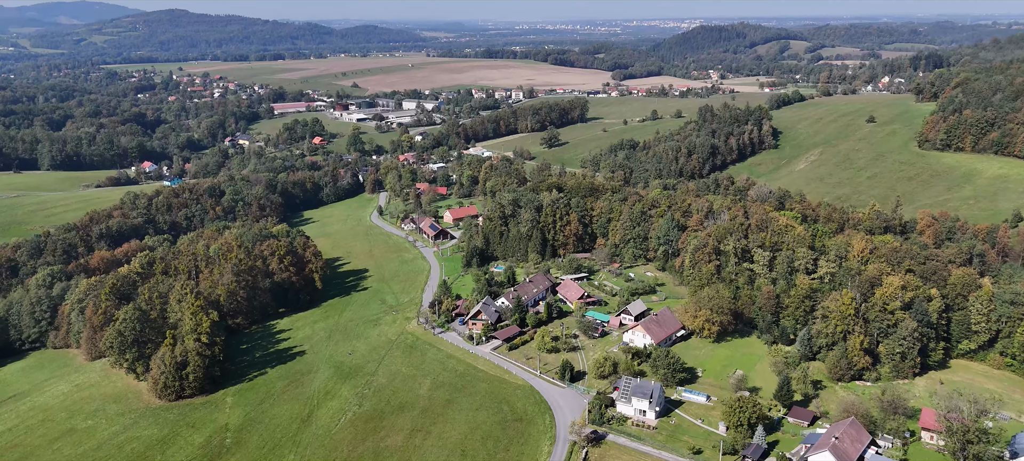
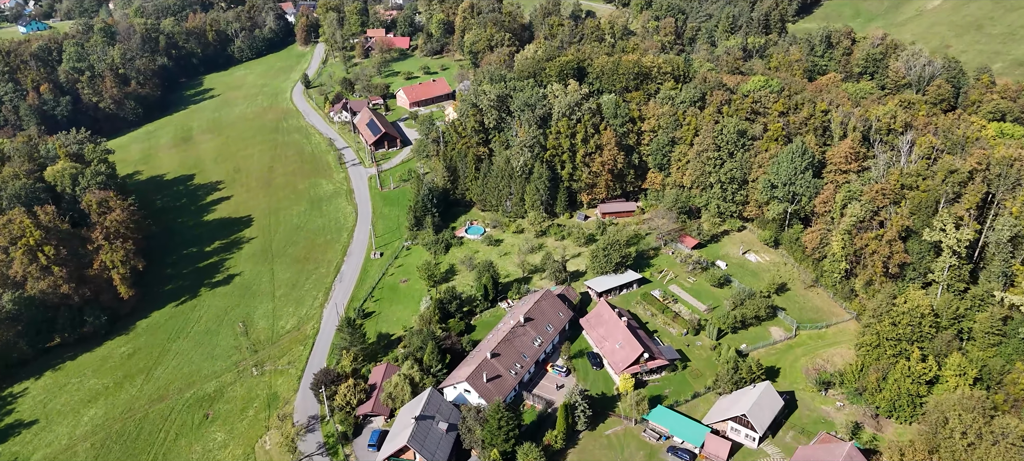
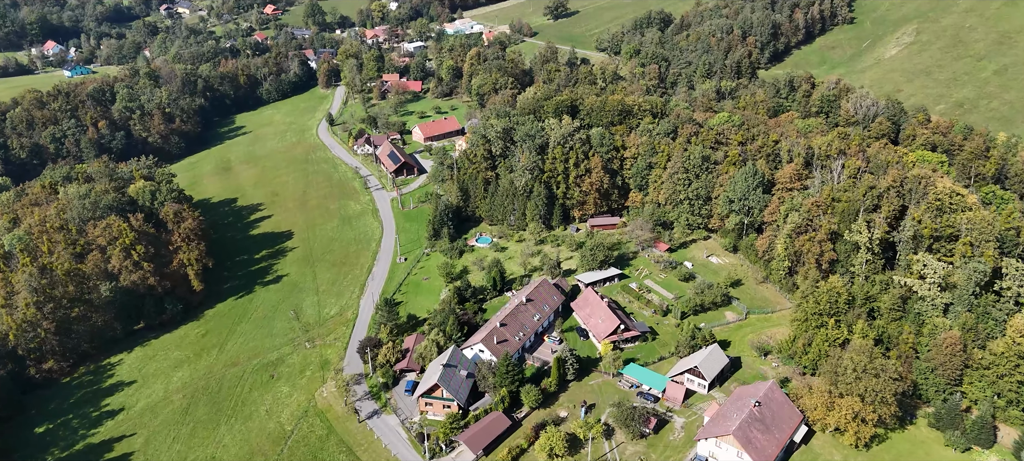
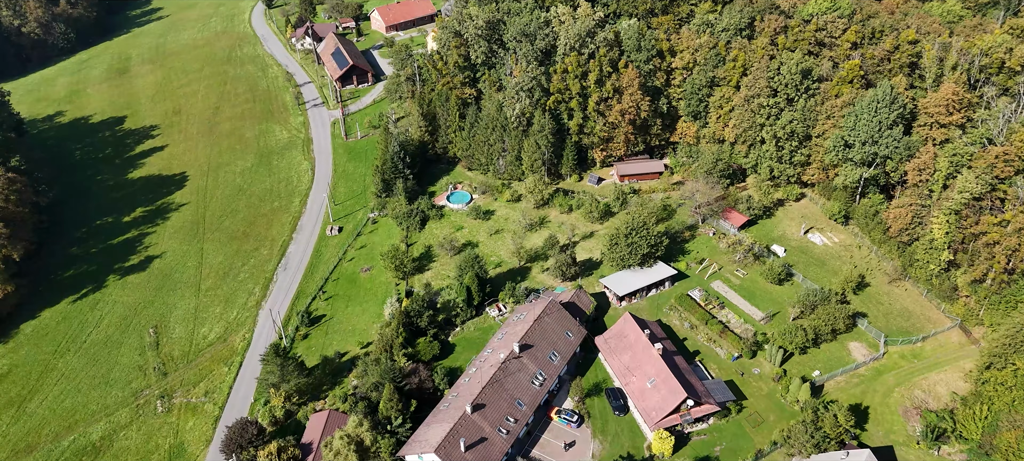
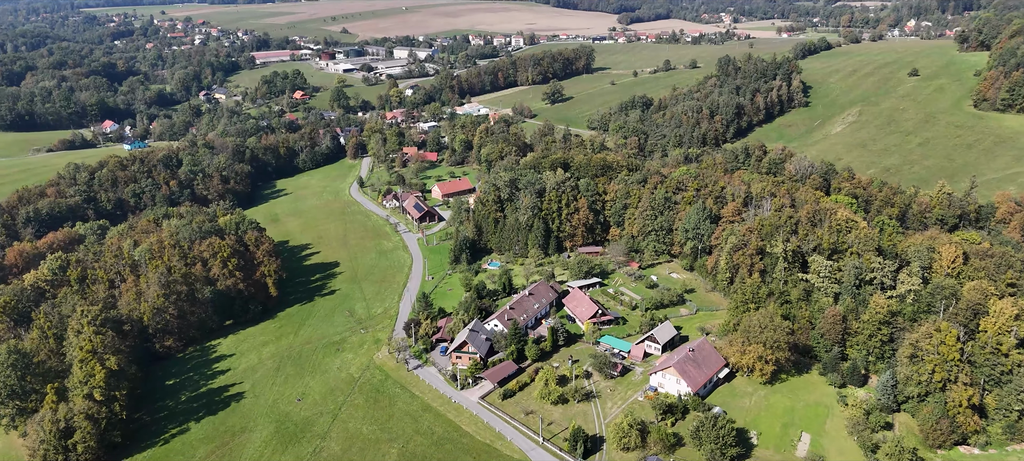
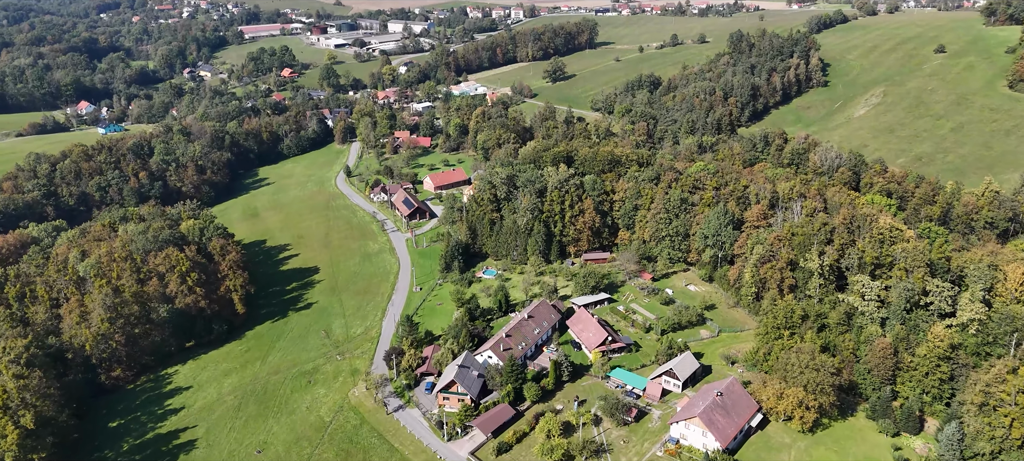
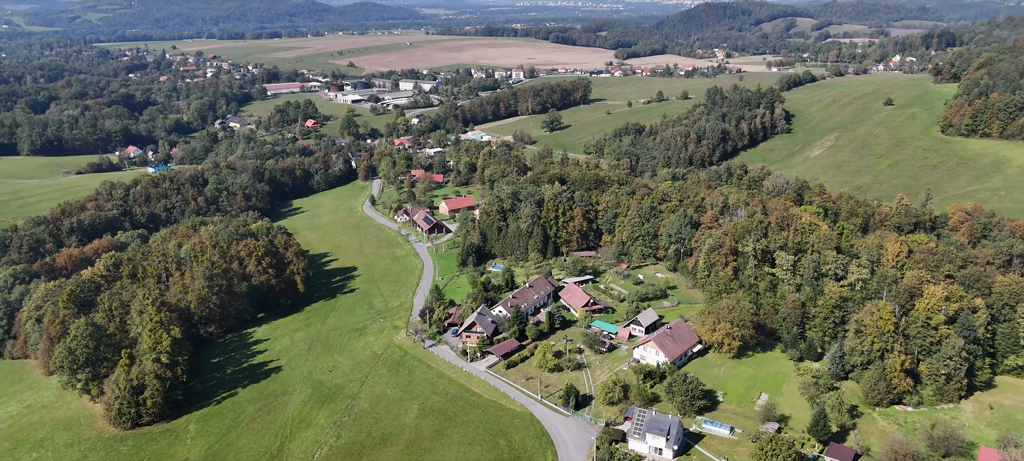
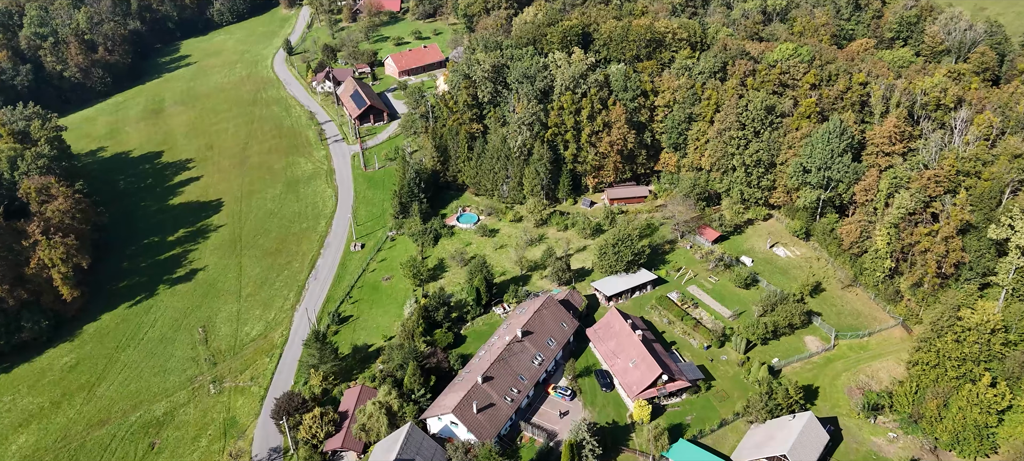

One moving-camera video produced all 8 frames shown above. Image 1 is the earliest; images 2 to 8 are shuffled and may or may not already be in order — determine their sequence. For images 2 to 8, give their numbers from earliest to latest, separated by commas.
7, 5, 6, 3, 2, 8, 4
